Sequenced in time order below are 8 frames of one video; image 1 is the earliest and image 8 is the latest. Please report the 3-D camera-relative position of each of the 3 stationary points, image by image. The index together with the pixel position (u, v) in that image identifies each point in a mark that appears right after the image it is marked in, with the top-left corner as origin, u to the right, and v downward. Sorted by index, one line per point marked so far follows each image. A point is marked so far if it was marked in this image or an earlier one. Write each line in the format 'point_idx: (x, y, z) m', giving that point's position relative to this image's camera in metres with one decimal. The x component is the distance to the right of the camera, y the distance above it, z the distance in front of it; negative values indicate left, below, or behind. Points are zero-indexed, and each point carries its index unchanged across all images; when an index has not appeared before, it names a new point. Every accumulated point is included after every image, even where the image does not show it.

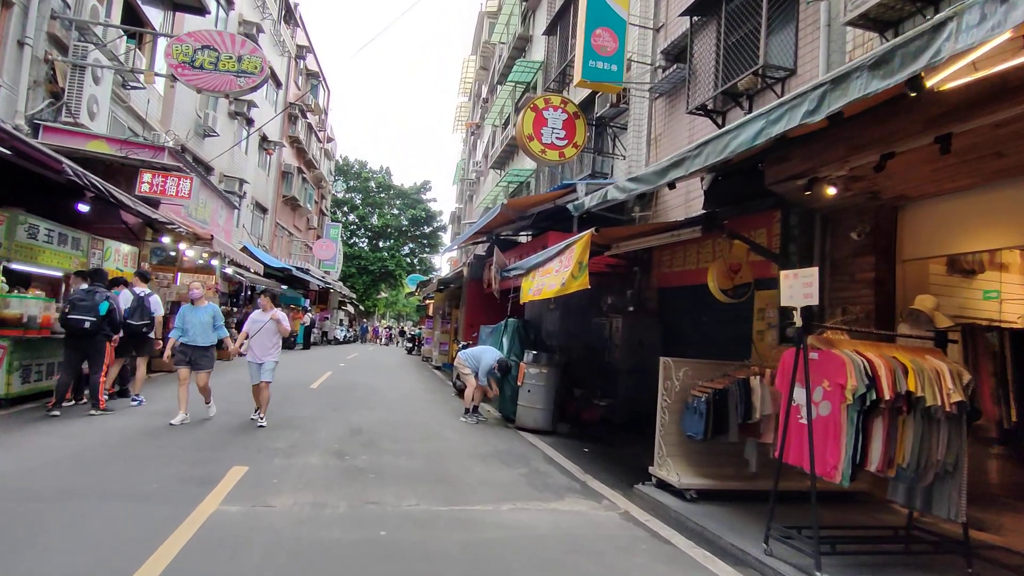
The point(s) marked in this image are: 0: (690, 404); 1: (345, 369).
0: (+1.6, -1.0, +5.4) m
1: (-4.6, -2.2, +16.5) m
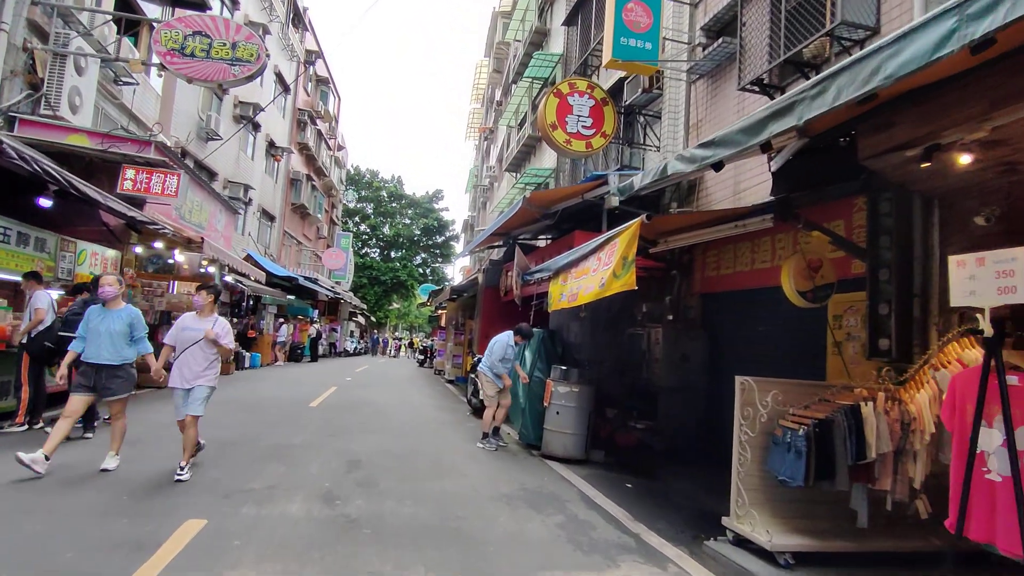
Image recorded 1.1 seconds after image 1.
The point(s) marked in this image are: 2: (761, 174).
0: (+1.8, -1.0, +4.1) m
1: (-4.1, -2.5, +15.4) m
2: (+3.1, +1.4, +7.6) m
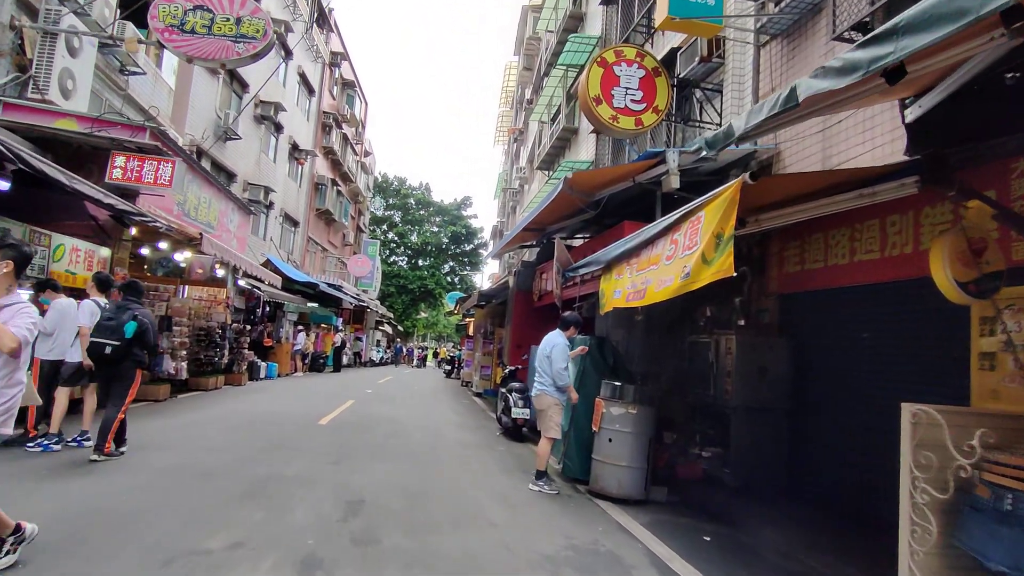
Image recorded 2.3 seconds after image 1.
0: (+2.1, -0.9, +2.7) m
1: (-3.3, -2.6, +14.1) m
2: (+3.5, +1.5, +6.1) m
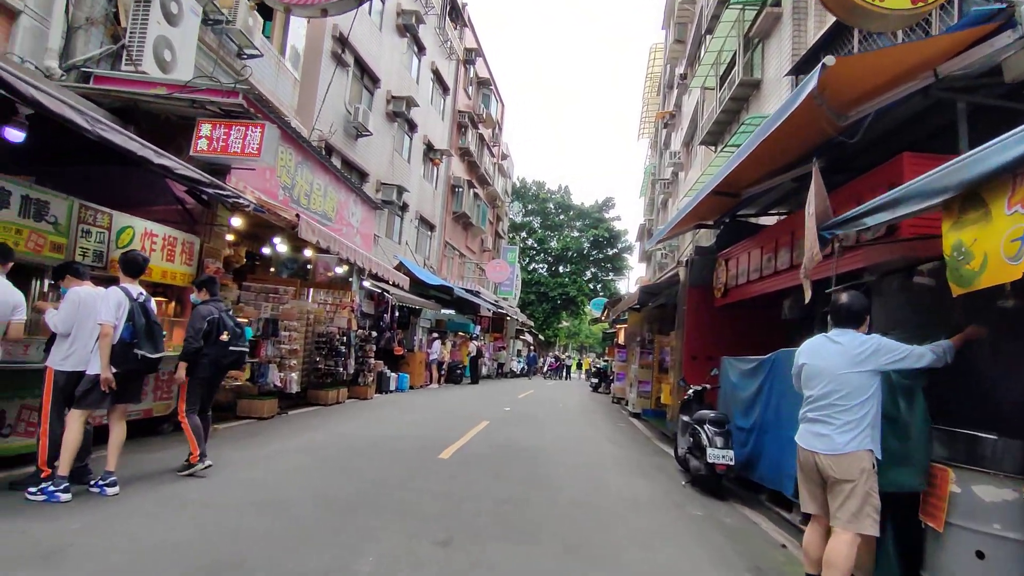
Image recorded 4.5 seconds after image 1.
0: (+2.6, -0.7, -0.5) m
1: (-0.1, -2.5, +11.9) m
2: (+4.7, +1.7, +2.5) m
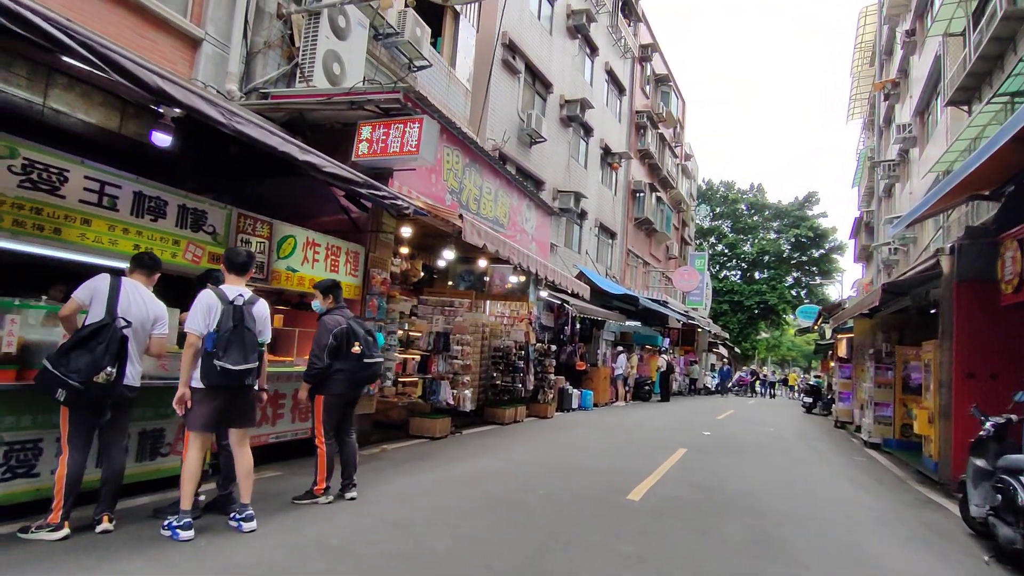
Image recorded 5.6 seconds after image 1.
0: (+2.1, -0.4, -2.5) m
1: (+3.3, -2.6, +10.1) m
2: (+4.9, +2.0, -0.2) m
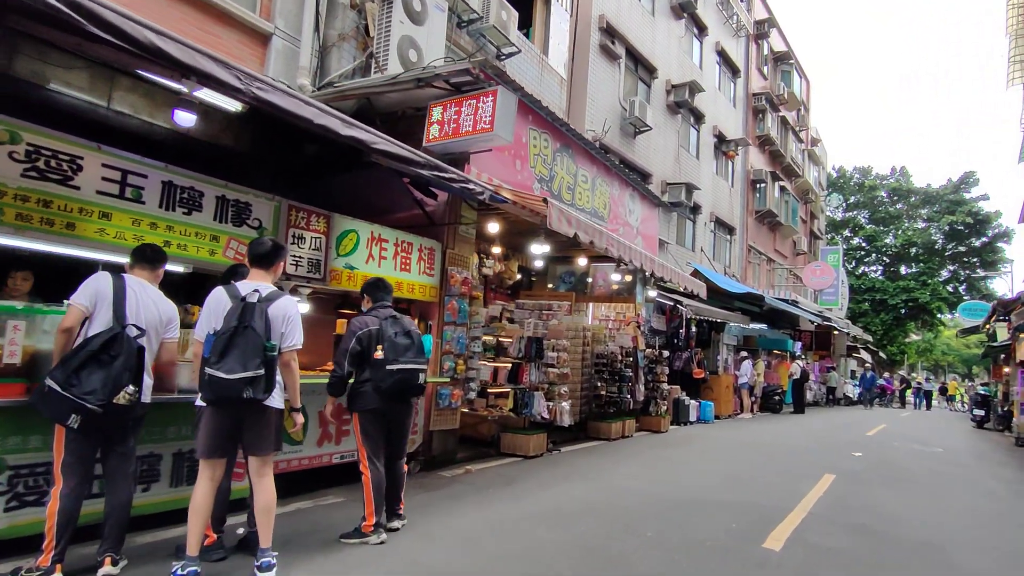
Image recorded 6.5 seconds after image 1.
0: (+1.2, -0.2, -3.8) m
1: (+4.8, -2.5, +8.3) m
2: (+4.4, +2.3, -2.0) m
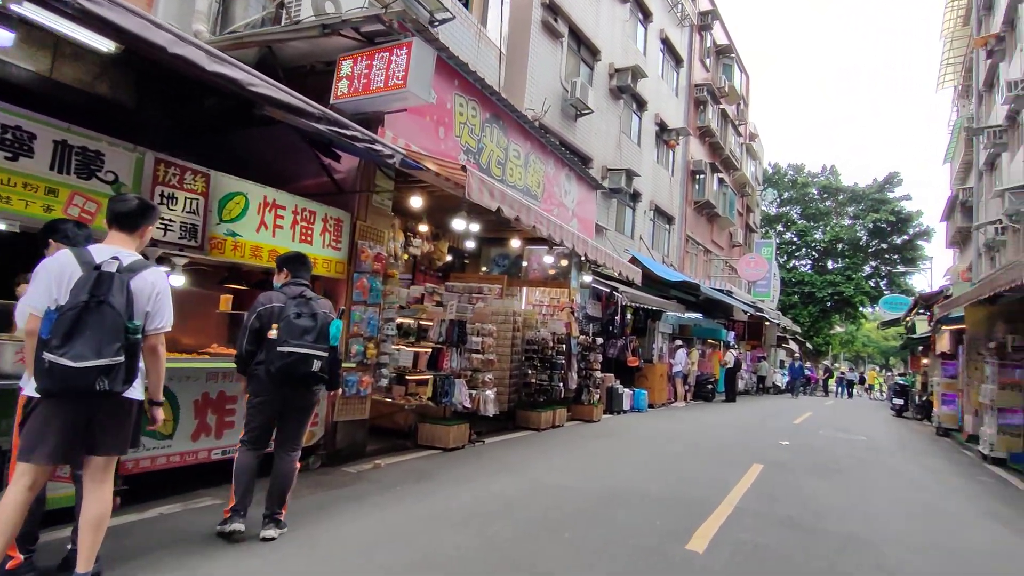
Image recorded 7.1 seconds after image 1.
0: (+1.3, -0.2, -4.2) m
1: (+3.8, -2.3, +8.2) m
2: (+4.4, +2.2, -2.2) m
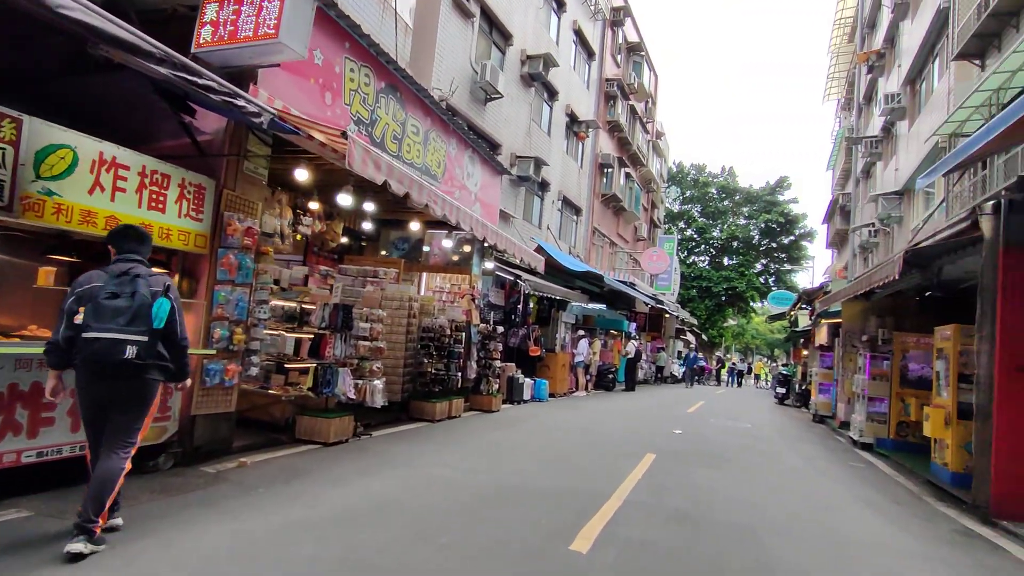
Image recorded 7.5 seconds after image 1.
0: (+1.8, -0.3, -4.3) m
1: (+2.3, -2.2, +8.3) m
2: (+4.6, +2.1, -1.9) m
